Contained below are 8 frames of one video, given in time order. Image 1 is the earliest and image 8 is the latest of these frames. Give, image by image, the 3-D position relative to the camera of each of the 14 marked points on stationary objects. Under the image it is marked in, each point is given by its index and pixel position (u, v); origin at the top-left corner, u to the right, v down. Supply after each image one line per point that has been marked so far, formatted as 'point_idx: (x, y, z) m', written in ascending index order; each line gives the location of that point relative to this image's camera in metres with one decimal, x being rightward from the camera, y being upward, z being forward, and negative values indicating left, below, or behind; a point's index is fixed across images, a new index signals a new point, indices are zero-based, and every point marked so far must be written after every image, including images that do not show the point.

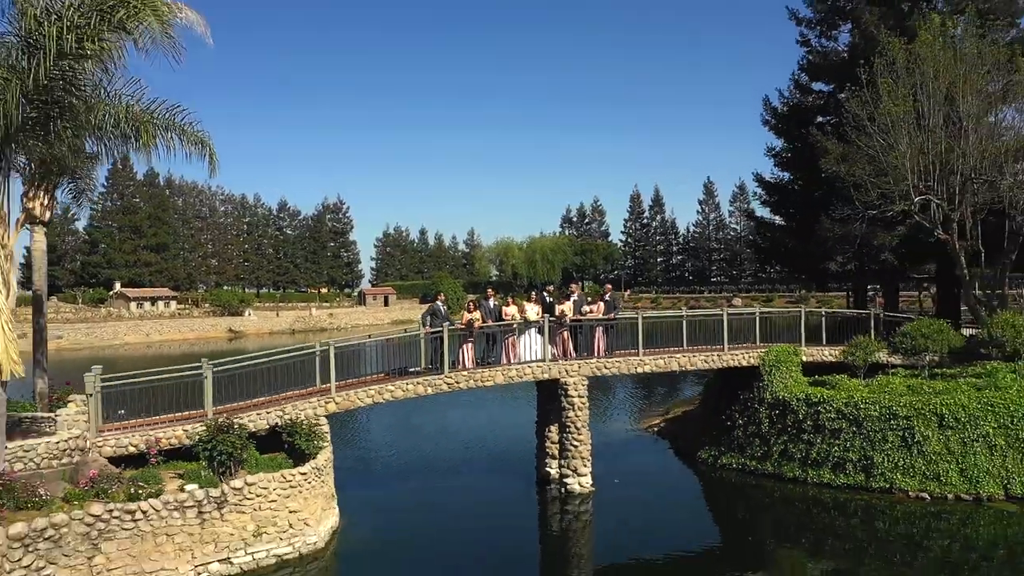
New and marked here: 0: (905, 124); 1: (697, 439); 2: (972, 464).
0: (+9.6, +4.1, +17.4) m
1: (+4.7, -3.8, +17.8) m
2: (+8.6, -3.3, +13.0) m
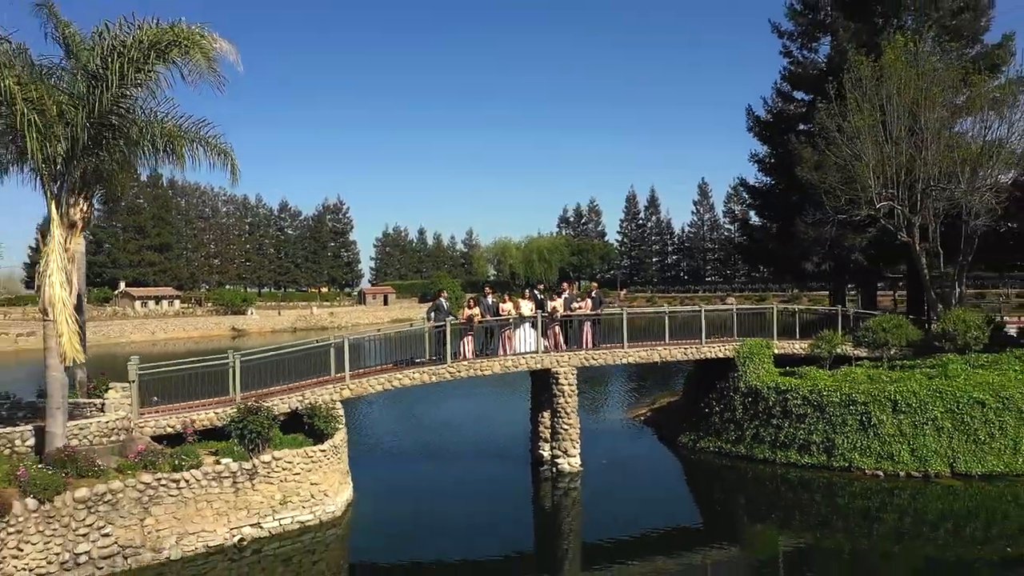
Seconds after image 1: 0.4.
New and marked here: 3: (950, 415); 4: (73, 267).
0: (+9.6, +4.1, +18.8) m
1: (+4.6, -3.8, +19.2) m
2: (+8.5, -3.3, +14.4) m
3: (+9.1, -2.6, +14.3) m
4: (-6.9, +0.3, +10.9) m
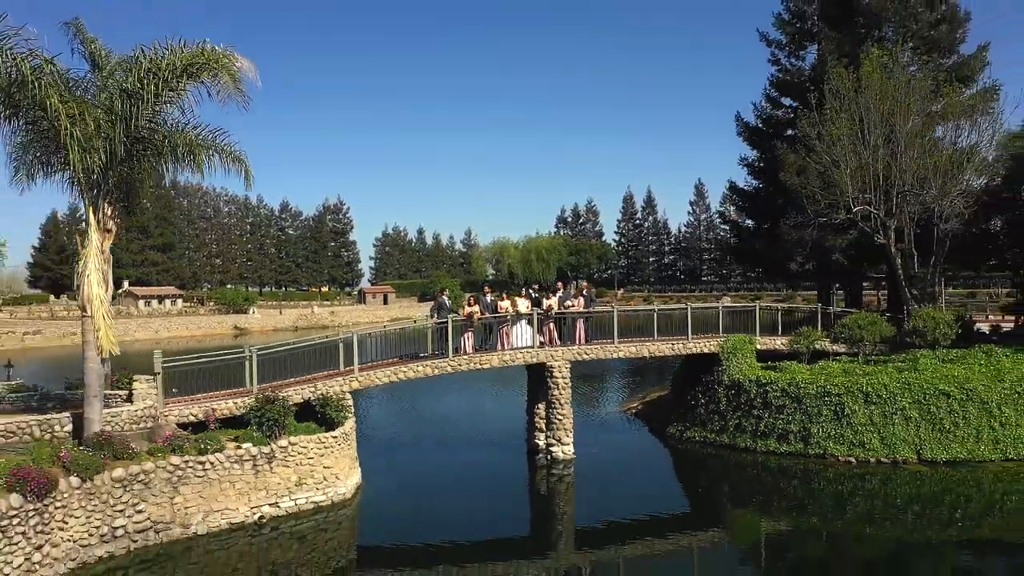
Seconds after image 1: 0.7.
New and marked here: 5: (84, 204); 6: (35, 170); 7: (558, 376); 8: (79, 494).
0: (+9.5, +4.1, +19.8) m
1: (+4.5, -3.7, +20.3) m
2: (+8.4, -3.2, +15.4) m
3: (+9.0, -2.6, +15.3) m
4: (-6.9, +0.3, +11.8) m
5: (-7.2, +1.5, +11.8) m
6: (-8.2, +2.1, +12.2) m
7: (+1.1, -2.2, +17.0) m
8: (-6.5, -3.1, +10.4) m
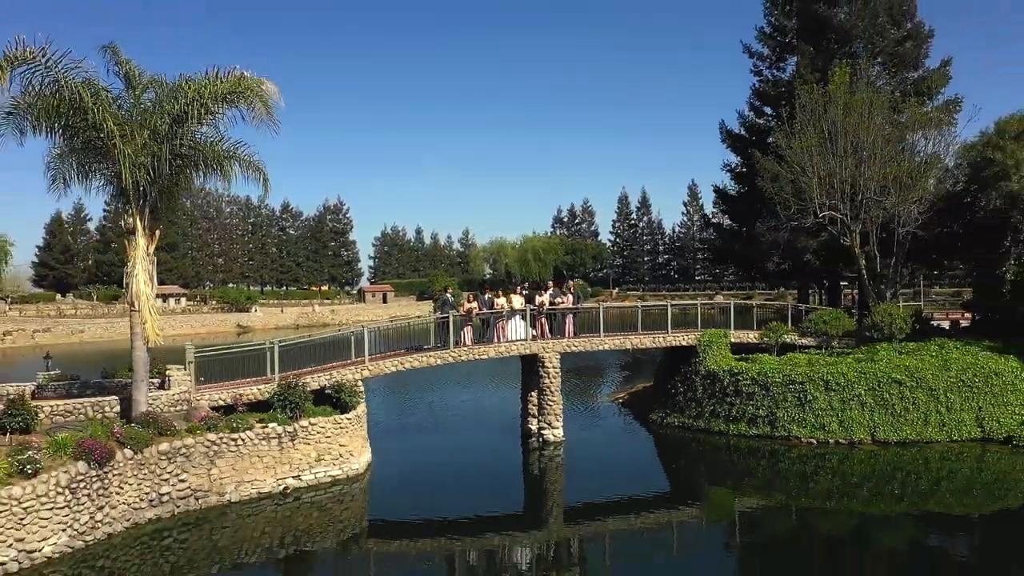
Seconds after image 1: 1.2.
0: (+9.3, +4.2, +21.5) m
1: (+4.4, -3.7, +21.9) m
2: (+8.3, -3.2, +17.1) m
3: (+8.9, -2.6, +17.0) m
4: (-7.0, +0.4, +13.5) m
5: (-7.3, +1.6, +13.4) m
6: (-8.3, +2.2, +13.7) m
7: (+1.0, -2.1, +18.6) m
8: (-6.6, -3.1, +12.0) m
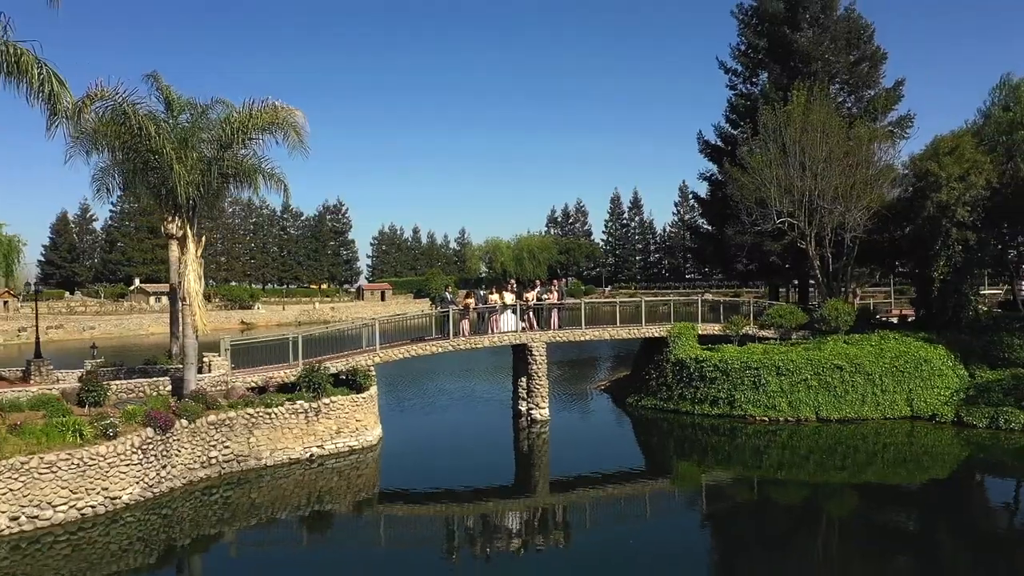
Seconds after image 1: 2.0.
0: (+9.1, +4.2, +24.0) m
1: (+4.1, -3.6, +24.4) m
2: (+8.1, -3.1, +19.6) m
3: (+8.7, -2.5, +19.5) m
4: (-7.2, +0.4, +15.9) m
5: (-7.5, +1.6, +15.8) m
6: (-8.5, +2.2, +16.2) m
7: (+0.8, -2.1, +21.1) m
8: (-6.8, -3.0, +14.4) m
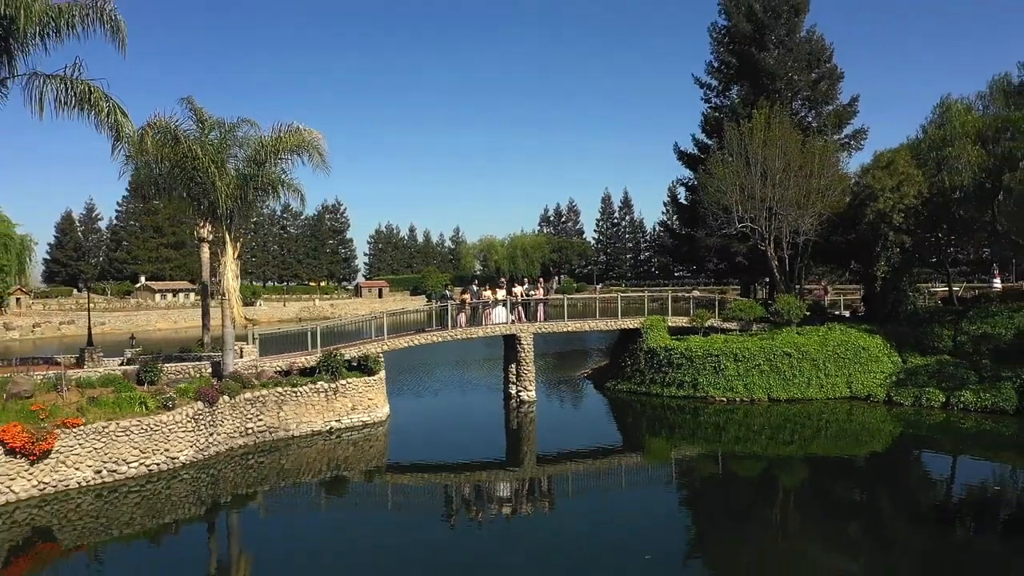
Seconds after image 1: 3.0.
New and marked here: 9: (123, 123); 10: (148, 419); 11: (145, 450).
0: (+8.8, +4.3, +26.8) m
1: (+3.8, -3.5, +27.2) m
2: (+7.8, -3.0, +22.4) m
3: (+8.4, -2.4, +22.3) m
4: (-7.5, +0.5, +18.6) m
5: (-7.8, +1.7, +18.5) m
6: (-8.7, +2.3, +18.8) m
7: (+0.5, -2.0, +23.9) m
8: (-7.0, -2.9, +17.1) m
9: (-9.3, +3.9, +16.5) m
10: (-8.1, -2.9, +15.4) m
11: (-8.1, -3.6, +15.3) m
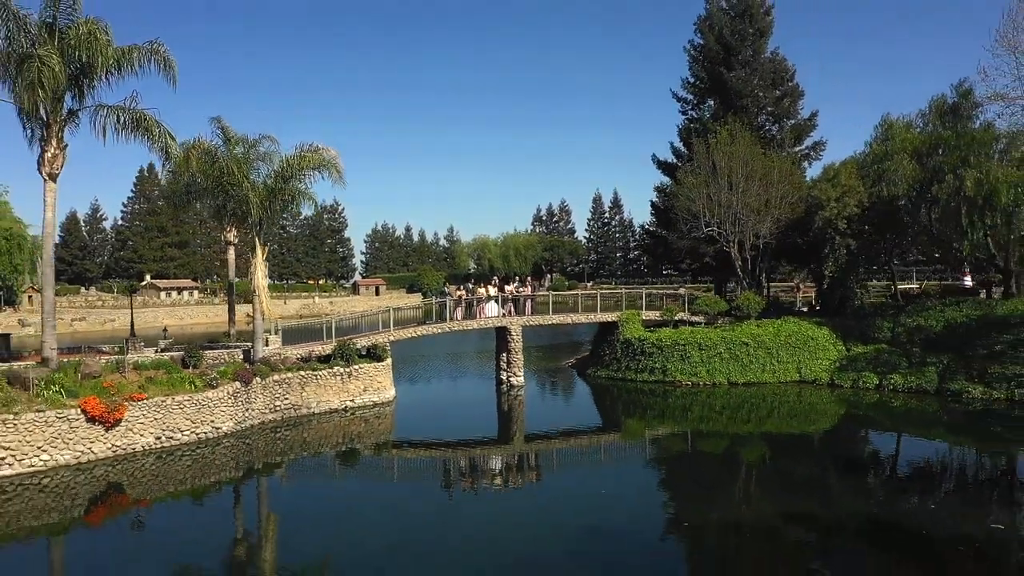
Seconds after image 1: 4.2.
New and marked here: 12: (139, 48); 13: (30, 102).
0: (+8.4, +4.4, +29.8) m
1: (+3.4, -3.4, +30.2) m
2: (+7.5, -3.0, +25.5) m
3: (+8.1, -2.3, +25.4) m
4: (-7.8, +0.6, +21.5) m
5: (-8.1, +1.8, +21.4) m
6: (-9.0, +2.4, +21.7) m
7: (+0.1, -1.9, +26.8) m
8: (-7.3, -2.9, +20.1) m
9: (-9.6, +4.0, +19.4) m
10: (-8.4, -2.8, +18.3) m
11: (-8.4, -3.5, +18.2) m
12: (-9.6, +6.2, +17.8) m
13: (-11.5, +4.4, +16.5) m
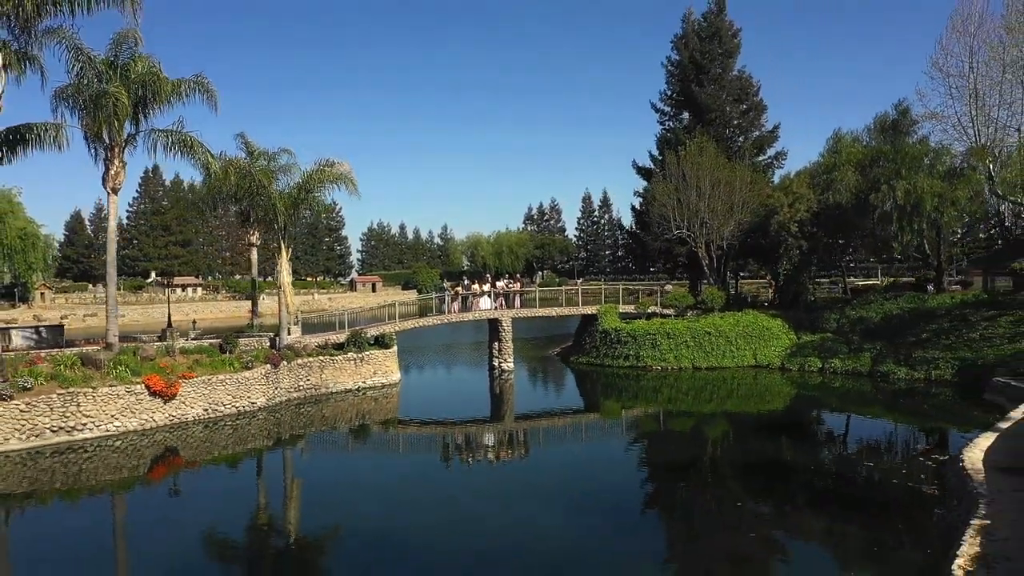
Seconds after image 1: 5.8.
0: (+8.0, +4.6, +33.2) m
1: (+3.0, -3.2, +33.6) m
2: (+7.1, -2.8, +28.9) m
3: (+7.7, -2.2, +28.8) m
4: (-8.1, +0.7, +24.7) m
5: (-8.4, +1.9, +24.7) m
6: (-9.4, +2.5, +25.0) m
7: (-0.3, -1.7, +30.2) m
8: (-7.7, -2.7, +23.4) m
9: (-9.9, +4.1, +22.6) m
10: (-8.7, -2.7, +21.6) m
11: (-8.7, -3.4, +21.5) m
12: (-9.9, +6.3, +21.0) m
13: (-11.8, +4.5, +19.7) m
